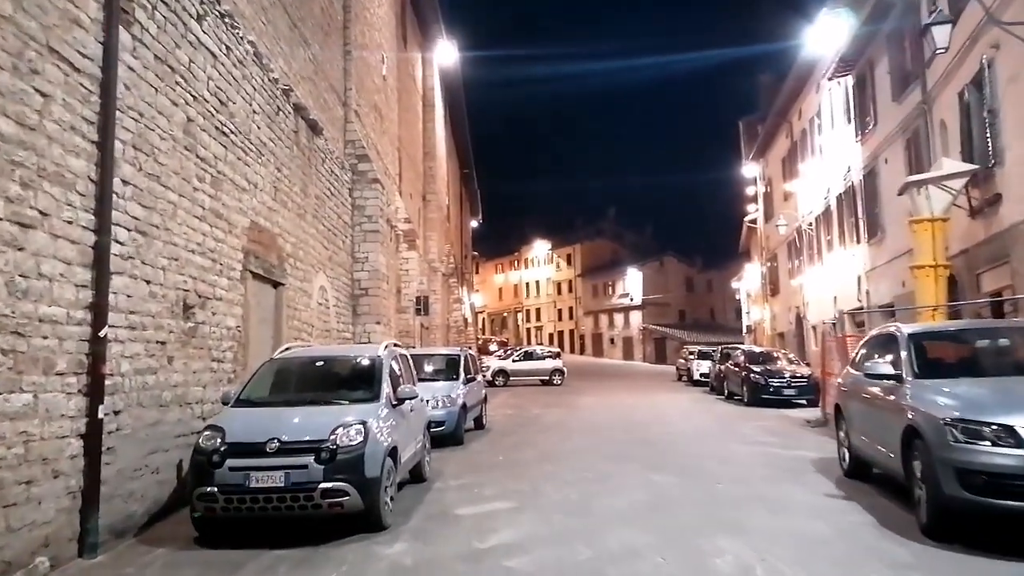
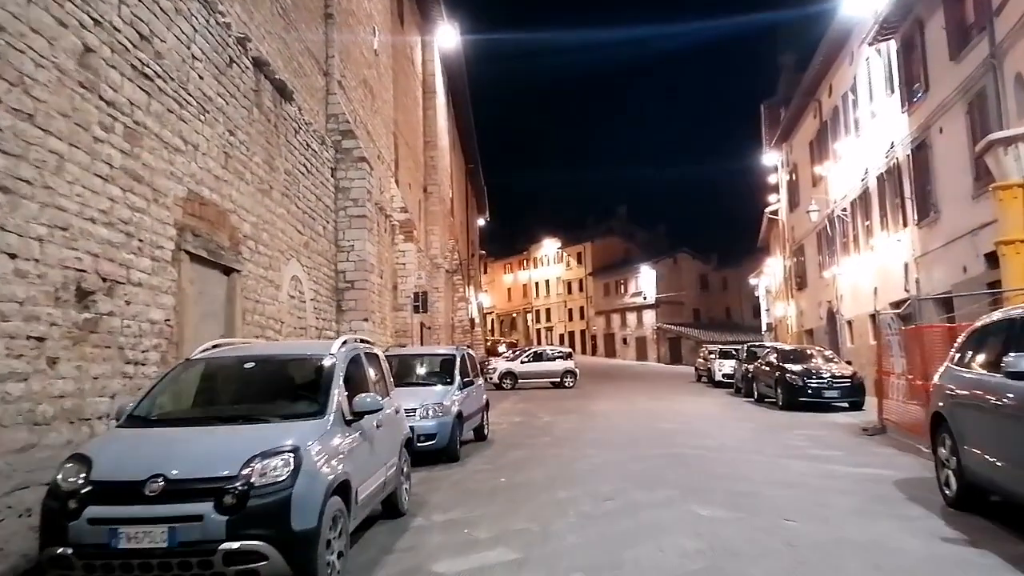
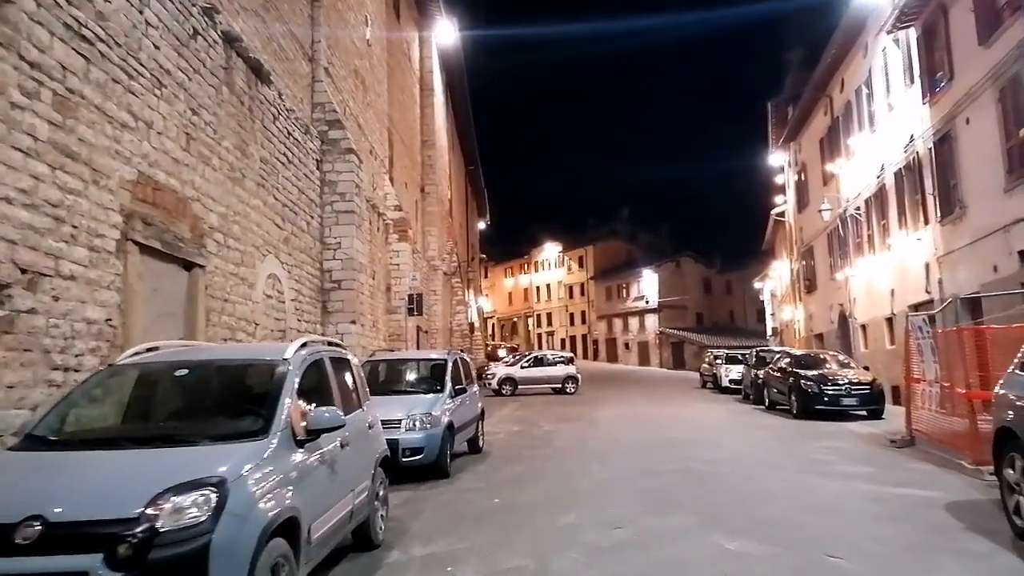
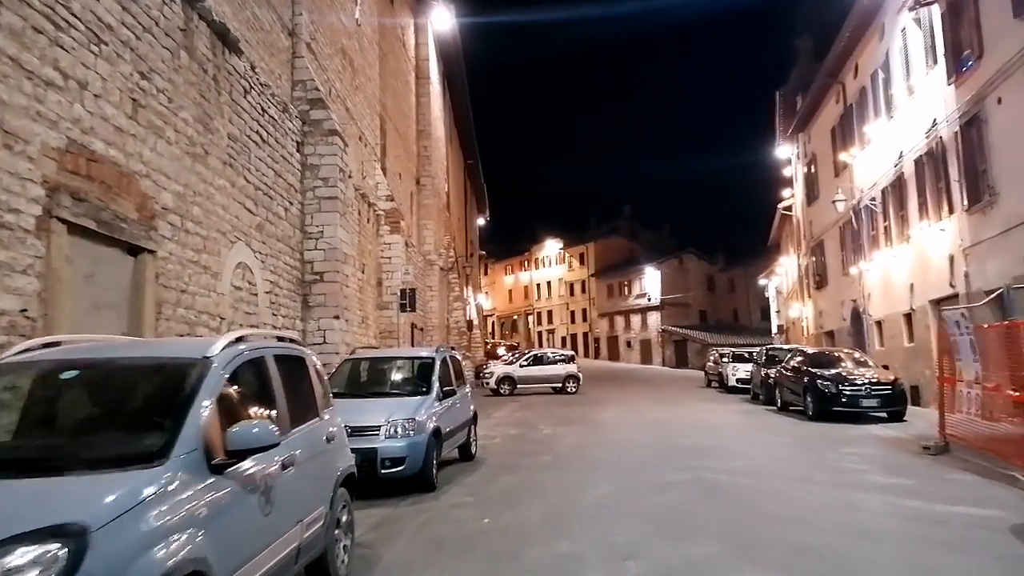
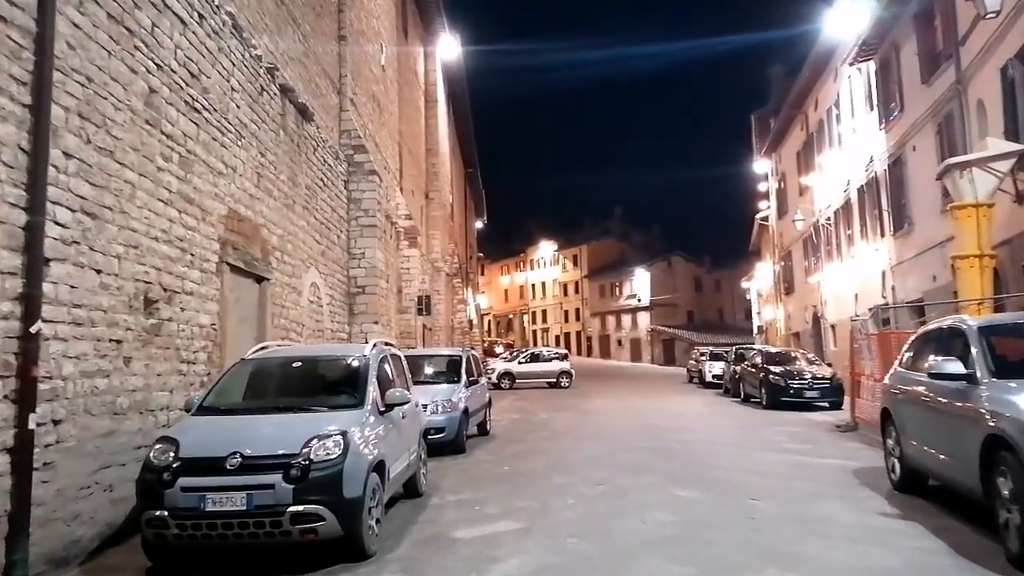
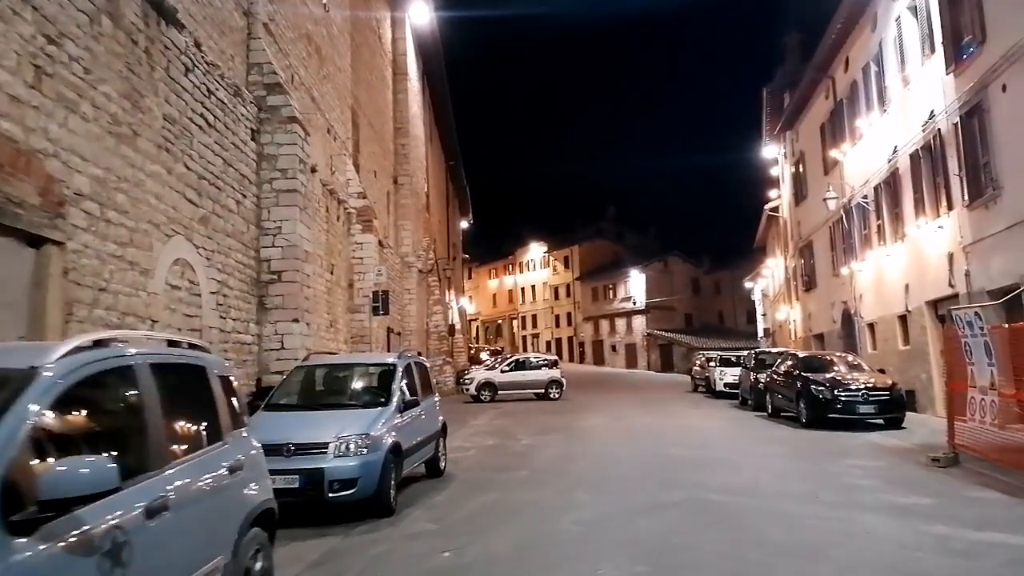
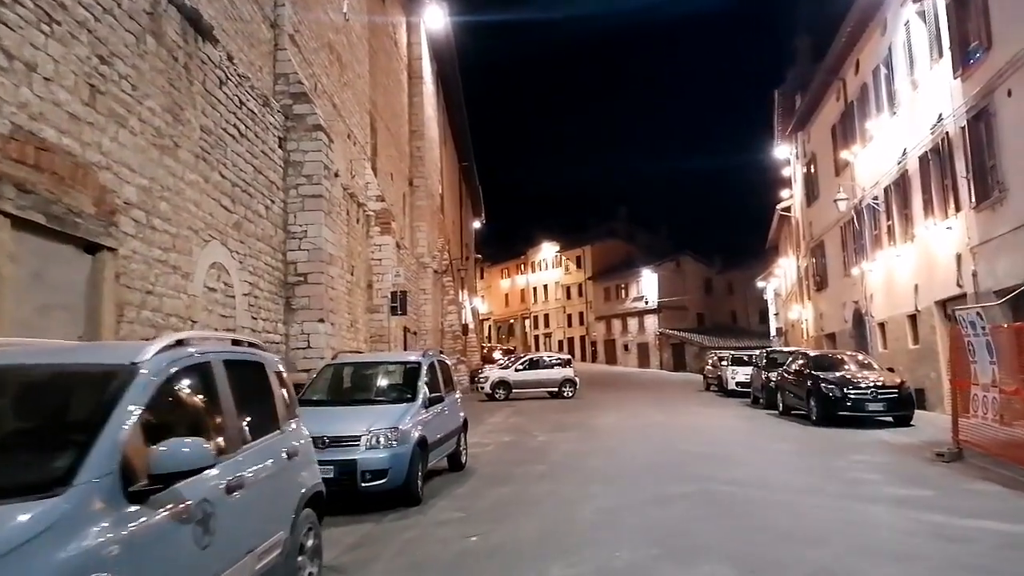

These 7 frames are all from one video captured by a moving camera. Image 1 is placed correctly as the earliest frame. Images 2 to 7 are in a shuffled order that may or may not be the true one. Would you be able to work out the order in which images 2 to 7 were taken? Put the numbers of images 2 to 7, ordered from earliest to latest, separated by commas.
5, 2, 3, 4, 7, 6
